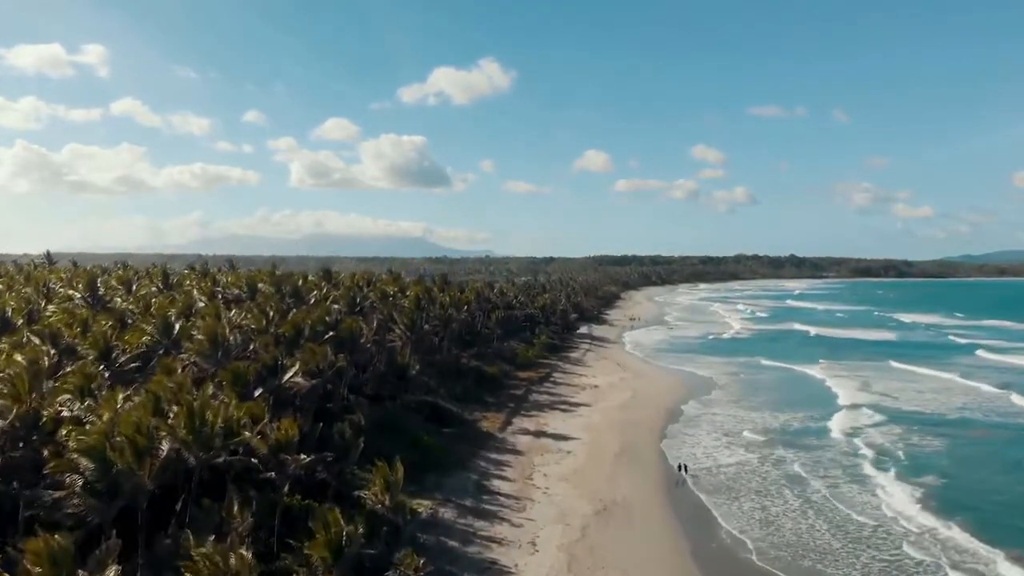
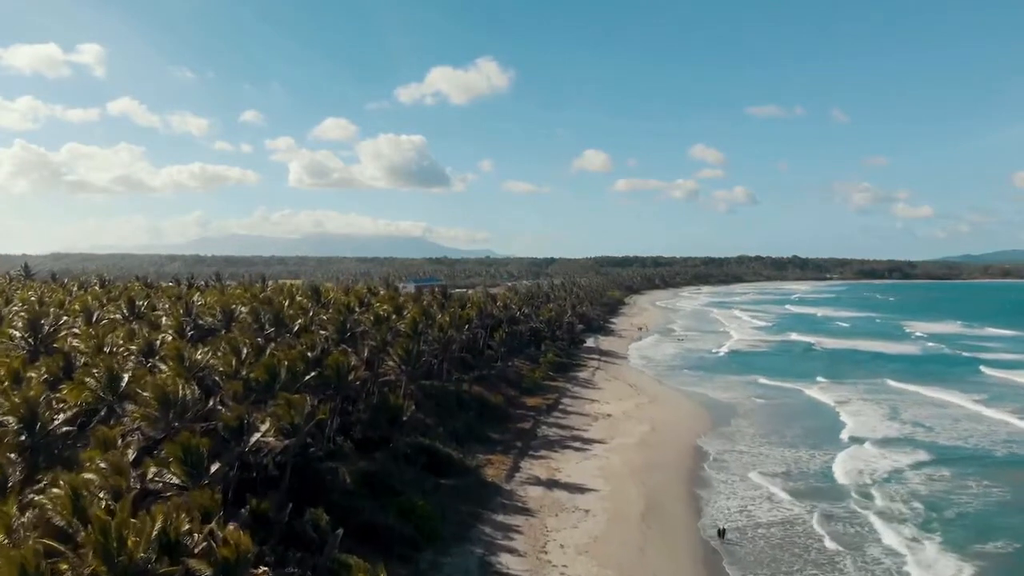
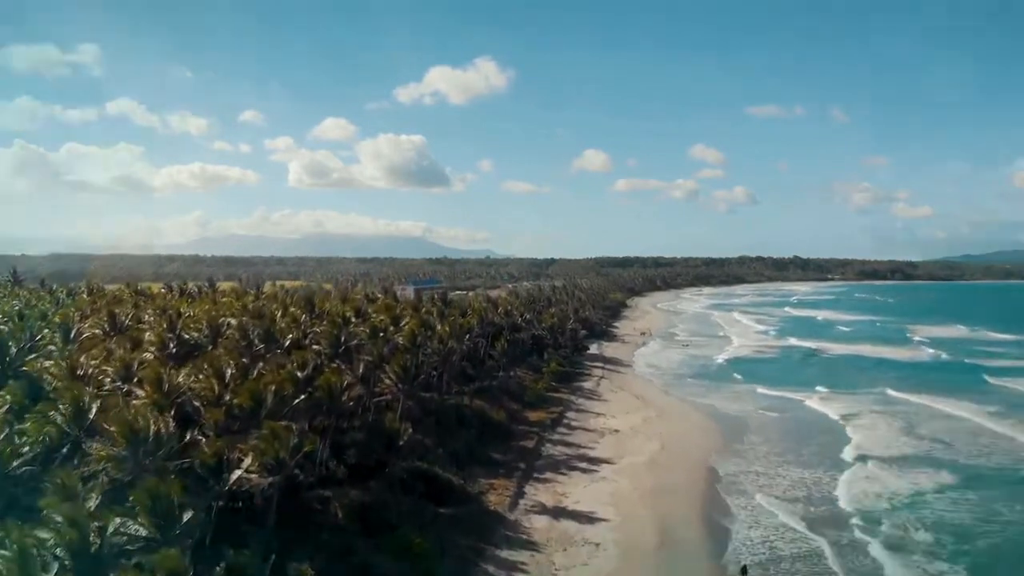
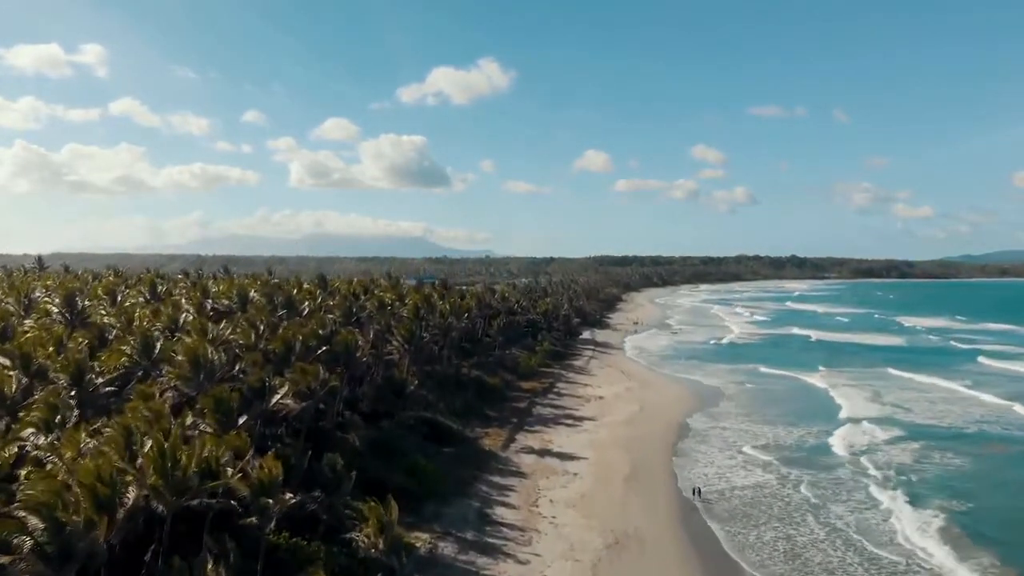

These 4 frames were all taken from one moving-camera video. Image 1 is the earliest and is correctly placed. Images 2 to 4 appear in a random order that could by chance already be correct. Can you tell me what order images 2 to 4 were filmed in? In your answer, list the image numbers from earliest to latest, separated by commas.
4, 2, 3
